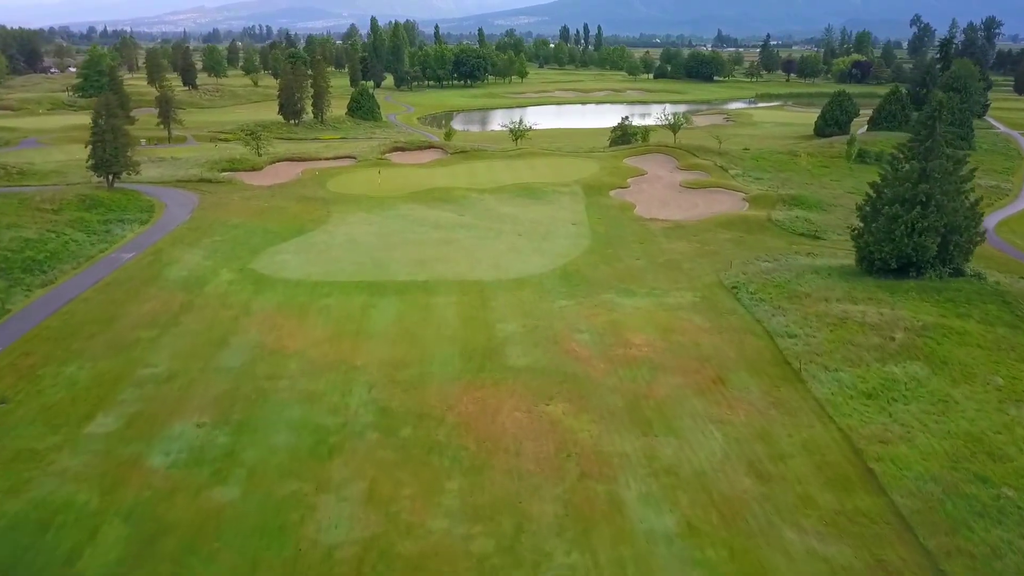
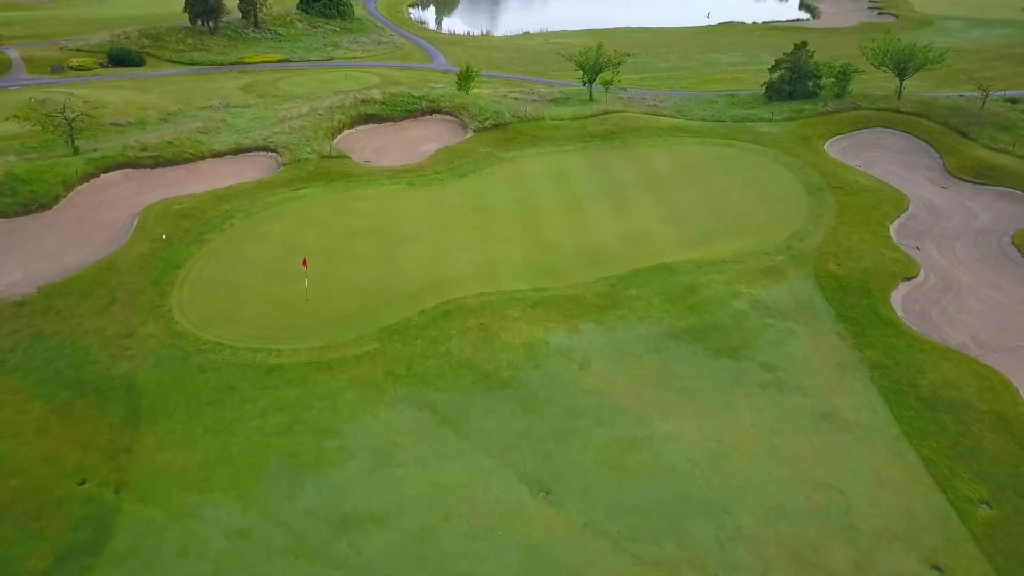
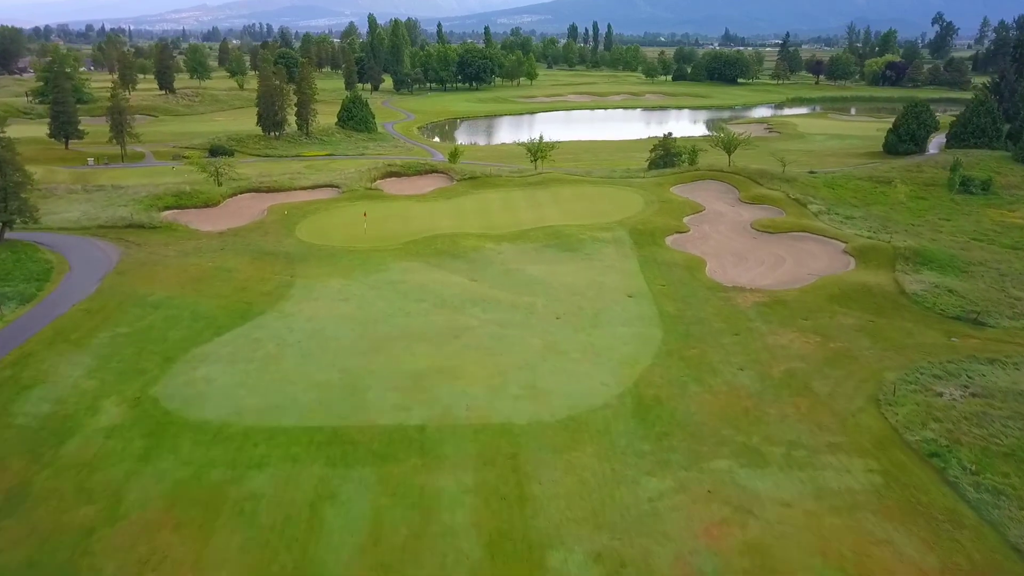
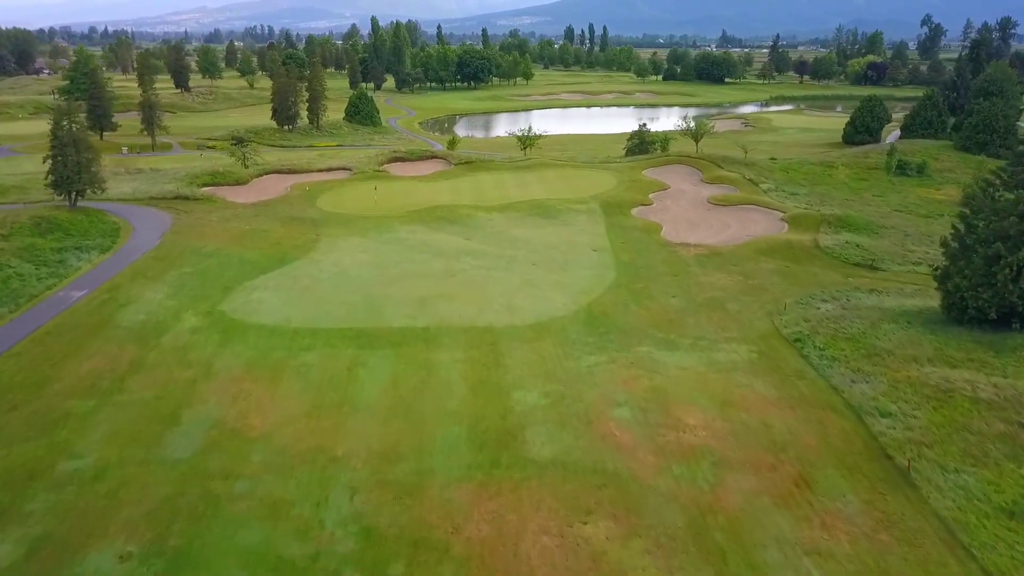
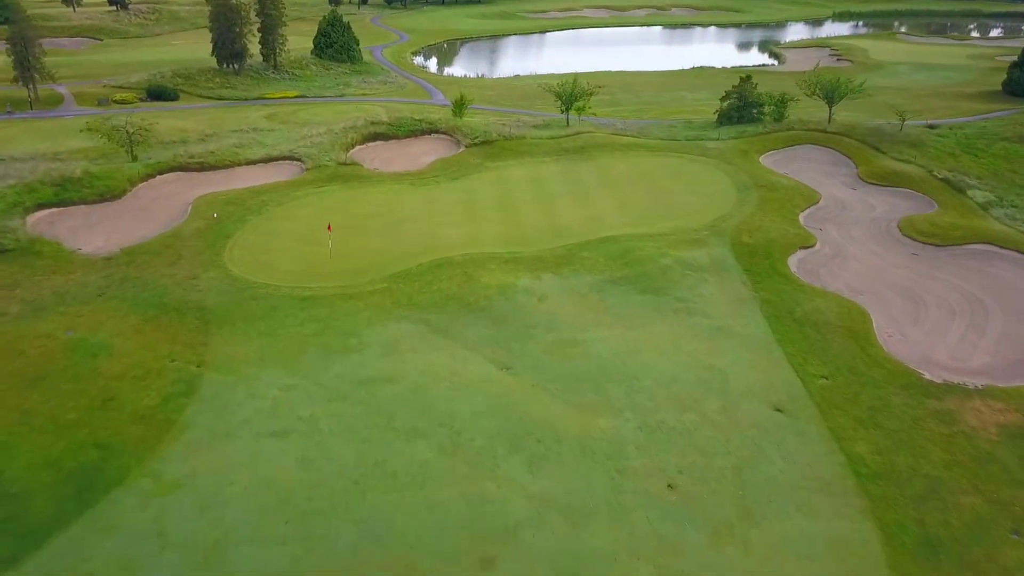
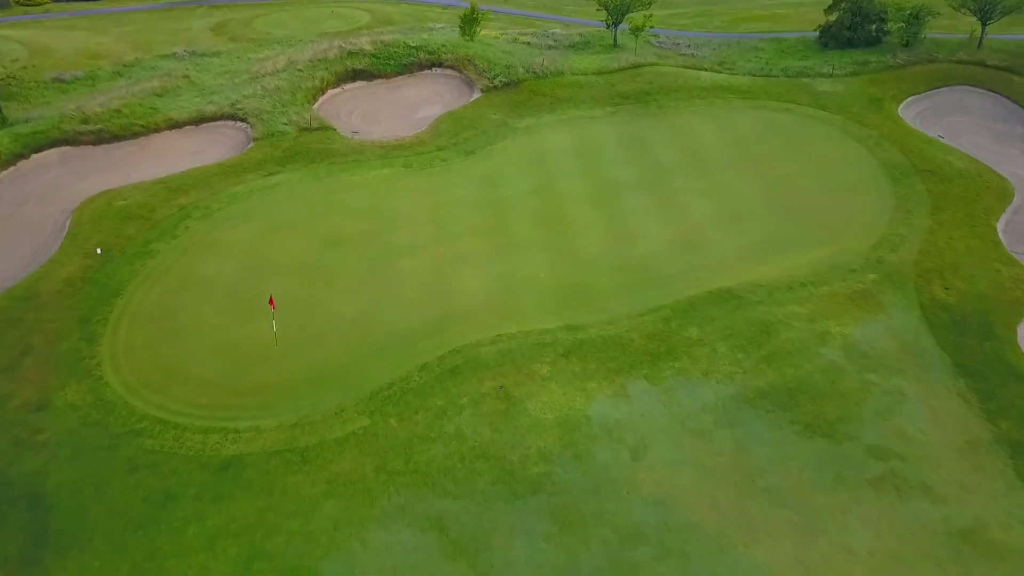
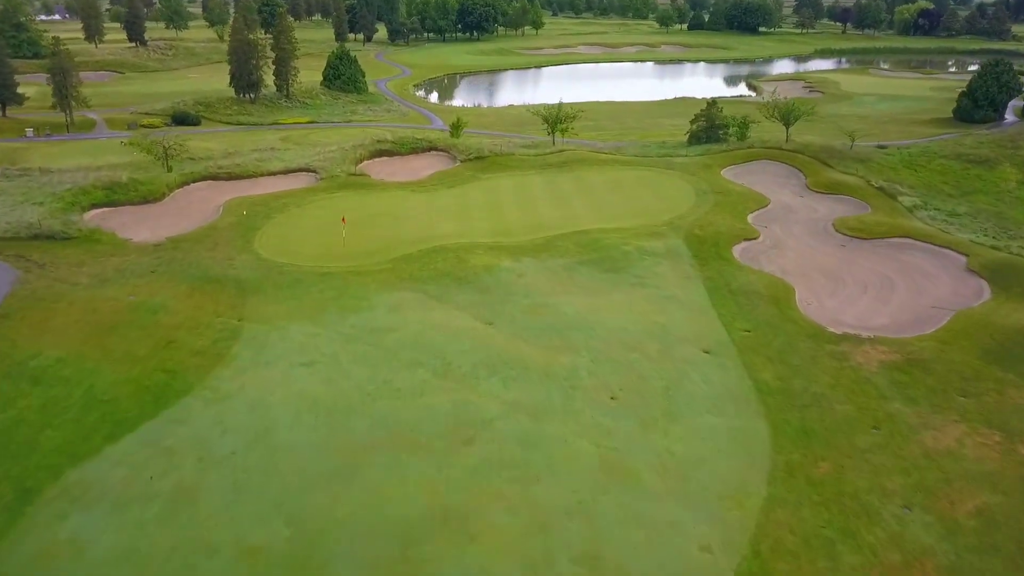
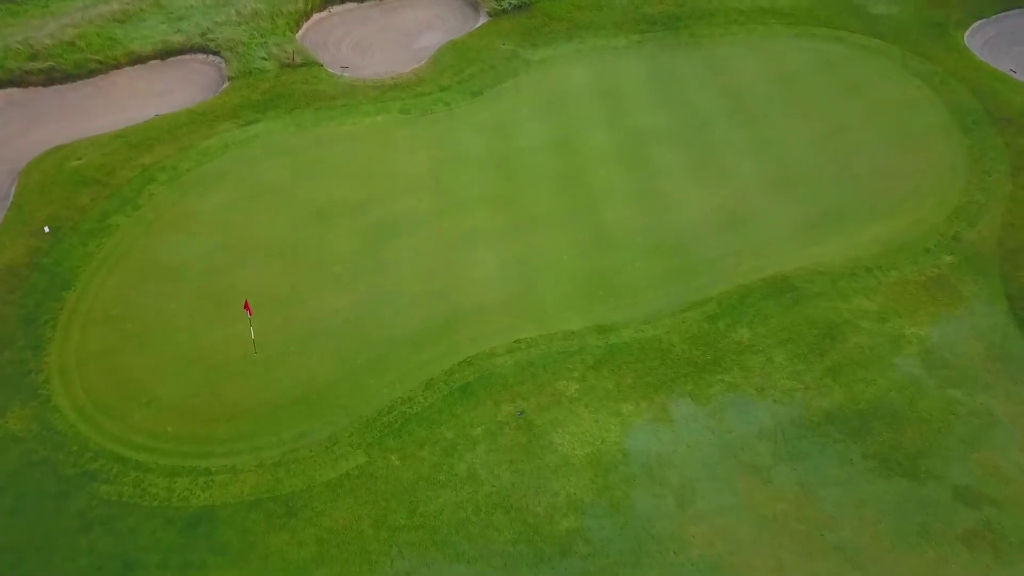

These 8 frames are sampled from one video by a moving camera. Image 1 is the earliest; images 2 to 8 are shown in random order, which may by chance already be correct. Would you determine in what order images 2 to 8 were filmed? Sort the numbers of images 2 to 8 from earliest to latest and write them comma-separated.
4, 3, 7, 5, 2, 6, 8
